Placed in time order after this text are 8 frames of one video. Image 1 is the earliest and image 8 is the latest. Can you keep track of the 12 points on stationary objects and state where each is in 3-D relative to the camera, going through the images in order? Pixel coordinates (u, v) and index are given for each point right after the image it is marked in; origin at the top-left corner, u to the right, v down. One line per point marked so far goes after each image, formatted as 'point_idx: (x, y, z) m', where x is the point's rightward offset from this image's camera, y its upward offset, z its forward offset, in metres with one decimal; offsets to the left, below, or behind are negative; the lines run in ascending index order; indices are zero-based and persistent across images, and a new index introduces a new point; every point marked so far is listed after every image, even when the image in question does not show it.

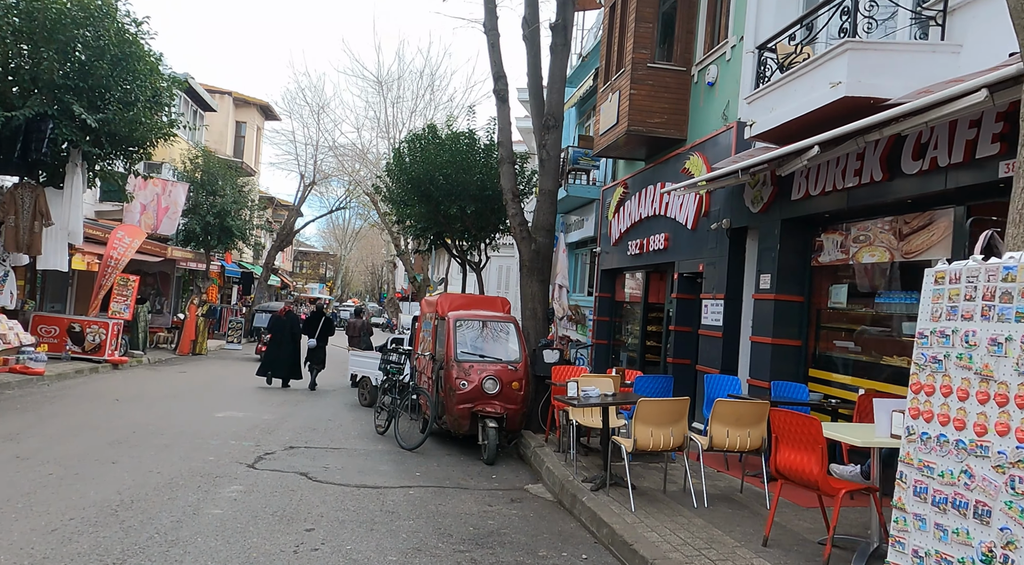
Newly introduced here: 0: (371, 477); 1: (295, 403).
0: (-1.4, -1.9, +8.2) m
1: (-4.1, -2.3, +15.7) m
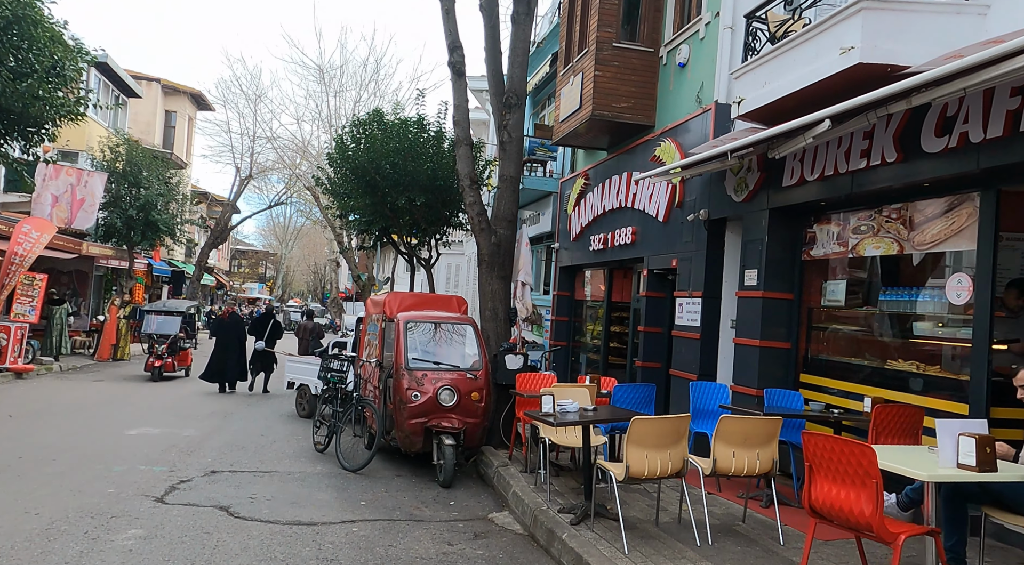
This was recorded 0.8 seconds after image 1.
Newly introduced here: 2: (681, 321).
0: (-1.7, -1.9, +6.9) m
1: (-4.9, -2.3, +14.2) m
2: (+2.1, -0.5, +10.5) m
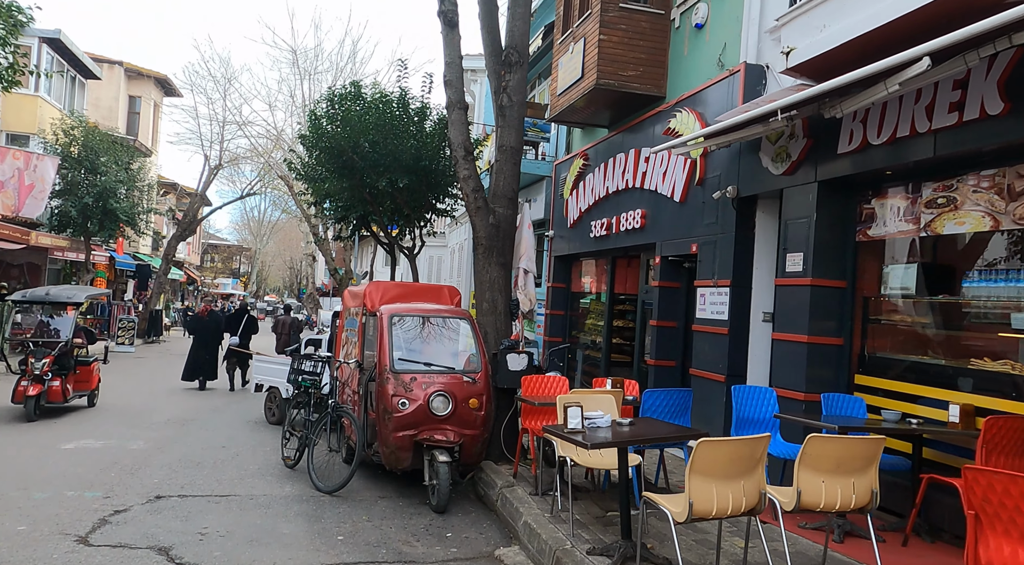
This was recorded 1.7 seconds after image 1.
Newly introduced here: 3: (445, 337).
0: (-1.6, -1.8, +5.6) m
1: (-5.0, -2.1, +12.7) m
2: (+2.1, -0.3, +9.2) m
3: (-0.6, -0.5, +8.0) m
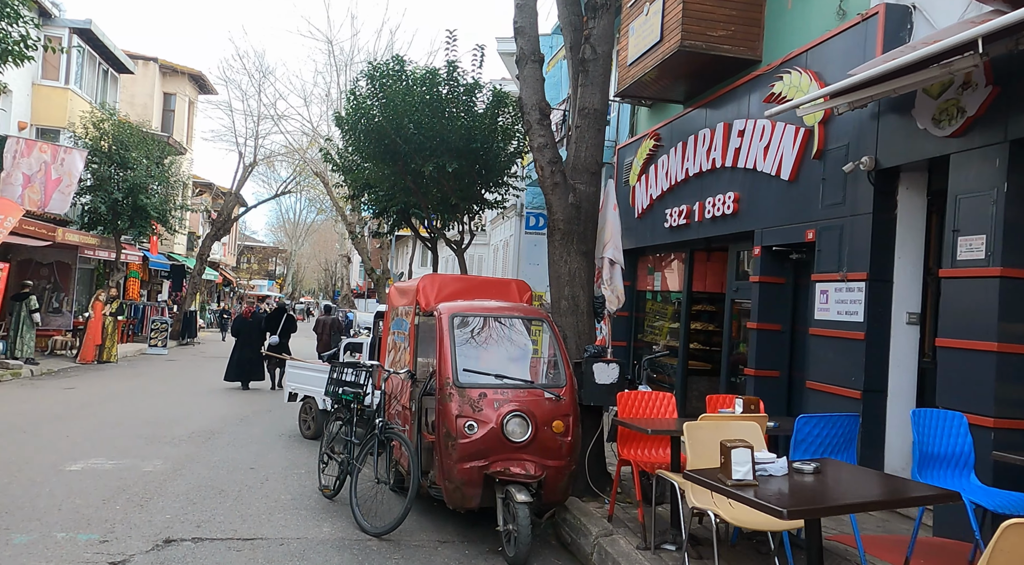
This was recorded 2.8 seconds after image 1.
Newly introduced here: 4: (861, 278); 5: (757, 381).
0: (-1.0, -1.7, +4.1) m
1: (-4.1, -2.1, +11.4) m
2: (+2.9, -0.3, +7.5) m
3: (+0.1, -0.5, +6.5) m
4: (+3.0, 0.0, +7.1) m
5: (+2.6, -1.0, +8.8) m
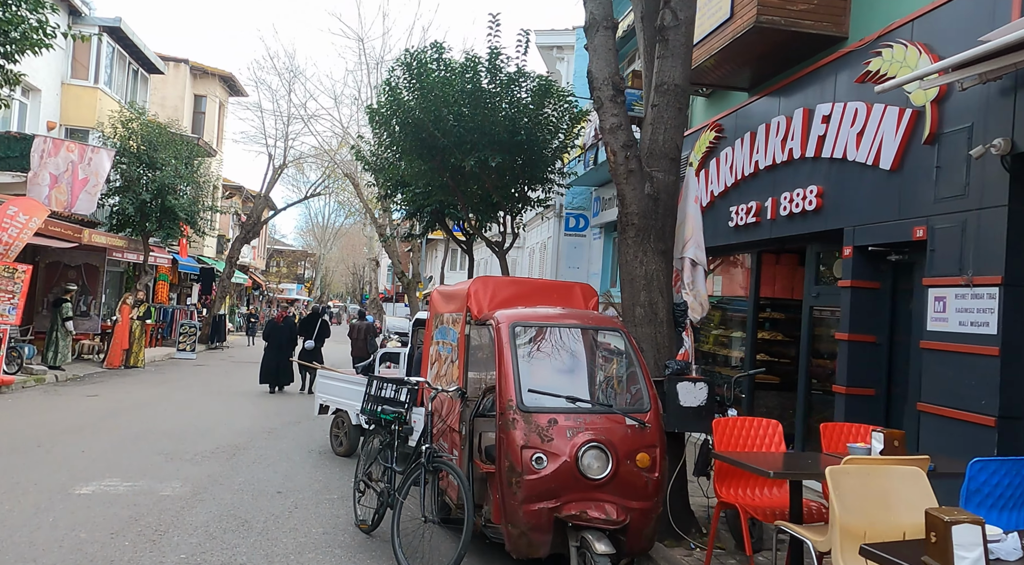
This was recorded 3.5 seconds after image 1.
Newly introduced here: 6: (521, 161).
0: (-0.6, -1.8, +3.1) m
1: (-3.5, -2.1, +10.5) m
2: (+3.4, -0.3, +6.5) m
3: (+0.5, -0.5, +5.5) m
4: (+3.5, 0.0, +6.0) m
5: (+3.2, -1.1, +7.7) m
6: (+0.2, +1.9, +12.9) m
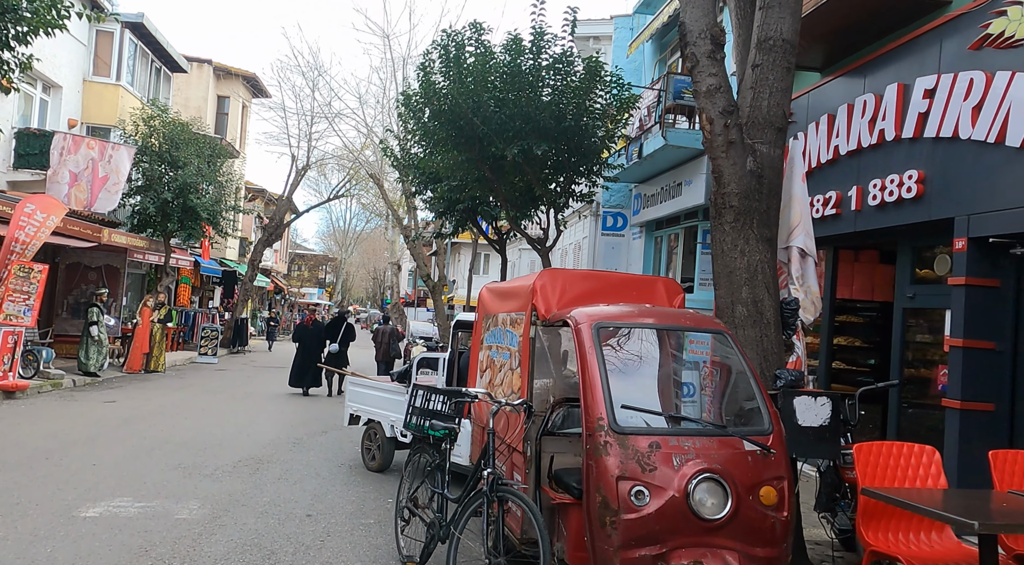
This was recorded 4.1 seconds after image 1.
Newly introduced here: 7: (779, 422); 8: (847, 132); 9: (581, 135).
0: (-0.3, -1.7, +2.2) m
1: (-2.9, -2.1, +9.6) m
2: (+3.8, -0.3, +5.4) m
3: (+1.0, -0.4, +4.5) m
4: (+4.0, 0.0, +5.0) m
5: (+3.7, -1.1, +6.7) m
6: (+0.8, +1.9, +11.9) m
7: (+1.4, -0.7, +4.3) m
8: (+3.6, +1.6, +8.8) m
9: (+1.0, +2.1, +11.8) m
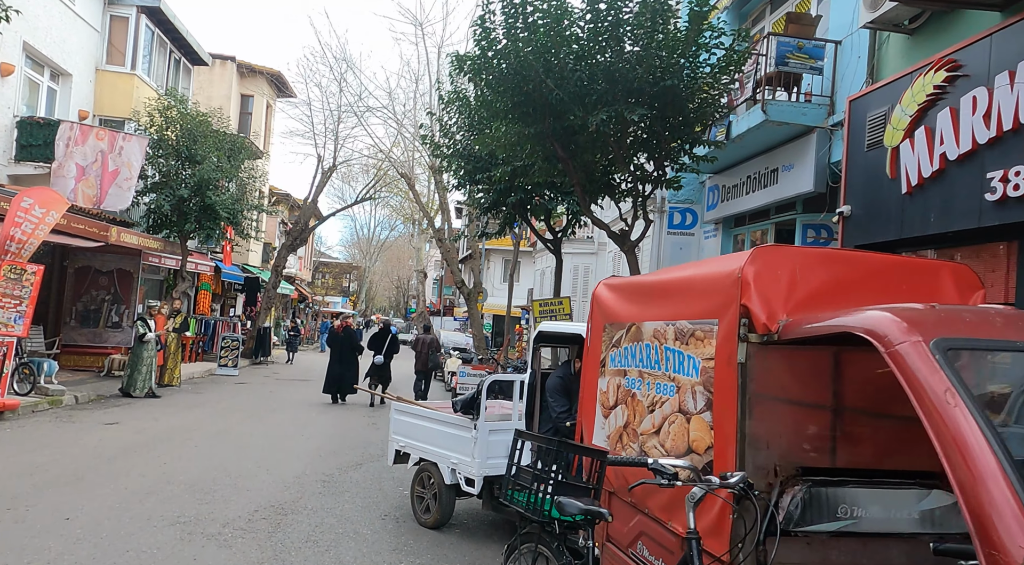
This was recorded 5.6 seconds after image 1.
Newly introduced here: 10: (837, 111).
0: (+0.4, -1.6, -0.1) m
1: (-2.1, -2.1, +7.4) m
2: (+4.6, -0.2, +3.1) m
3: (+1.7, -0.4, +2.2) m
4: (+4.7, +0.1, +2.6) m
5: (+4.4, -1.0, +4.3) m
6: (+1.7, +1.9, +9.7) m
7: (+2.1, -0.7, +2.0) m
8: (+4.4, +1.6, +6.5) m
9: (+1.9, +2.1, +9.6) m
10: (+4.4, +2.3, +11.3) m
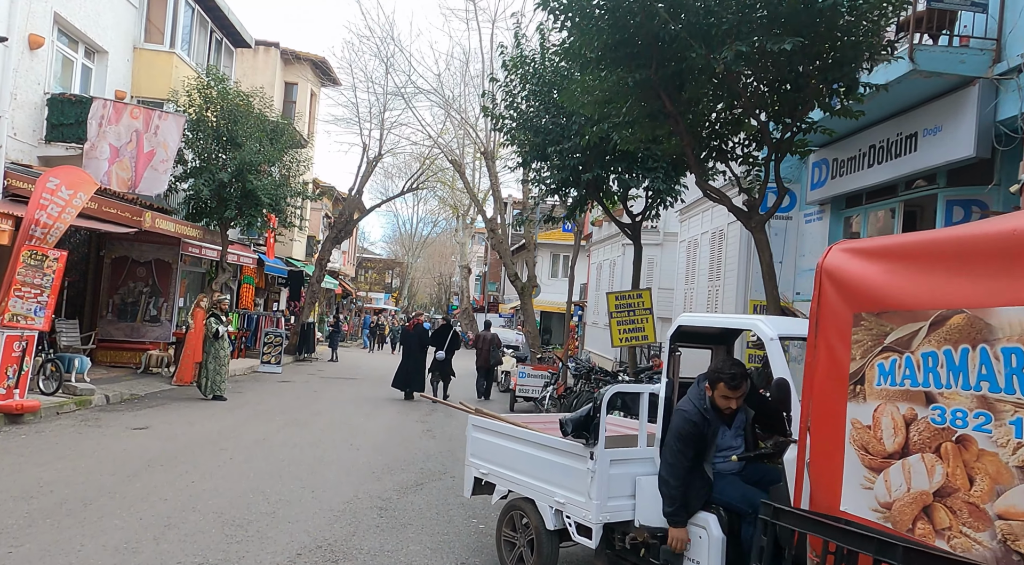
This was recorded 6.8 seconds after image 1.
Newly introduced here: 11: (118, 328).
0: (+0.9, -1.5, -2.0) m
1: (-1.2, -1.9, +5.7) m
2: (+5.2, -0.1, +0.9) m
3: (+2.3, -0.3, +0.2) m
4: (+5.3, +0.2, +0.5) m
5: (+5.1, -0.9, +2.2) m
6: (+2.7, +2.0, +7.7) m
7: (+2.6, -0.5, 0.0) m
8: (+5.2, +1.8, +4.4) m
9: (+2.8, +2.2, +7.6) m
10: (+5.4, +2.5, +9.1) m
11: (-9.6, -1.1, +20.0) m
